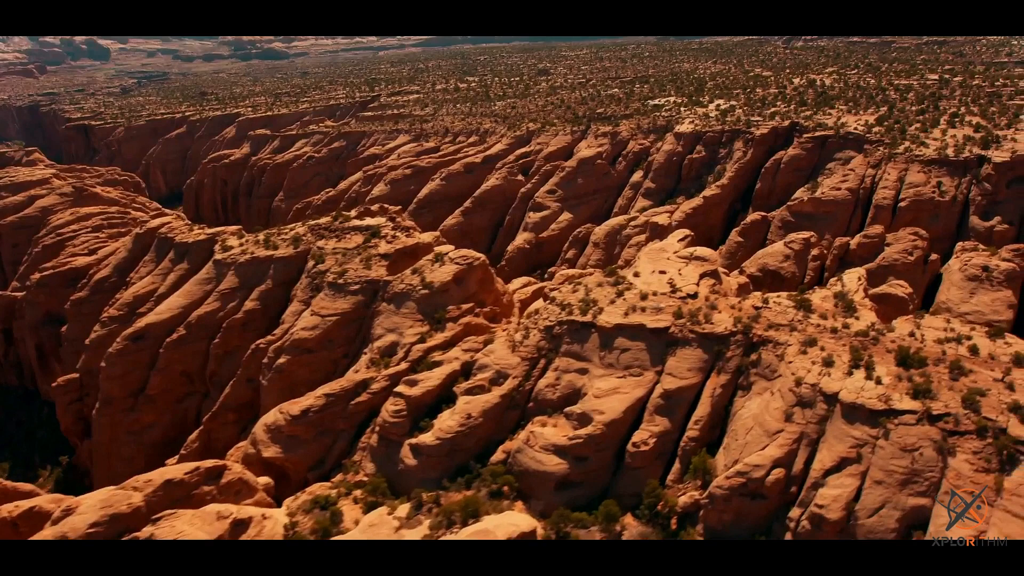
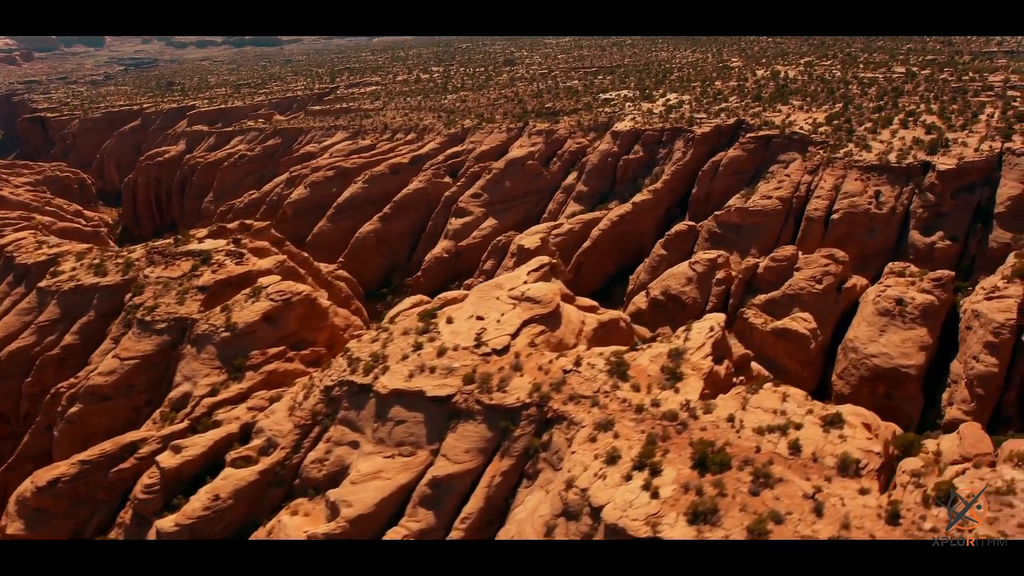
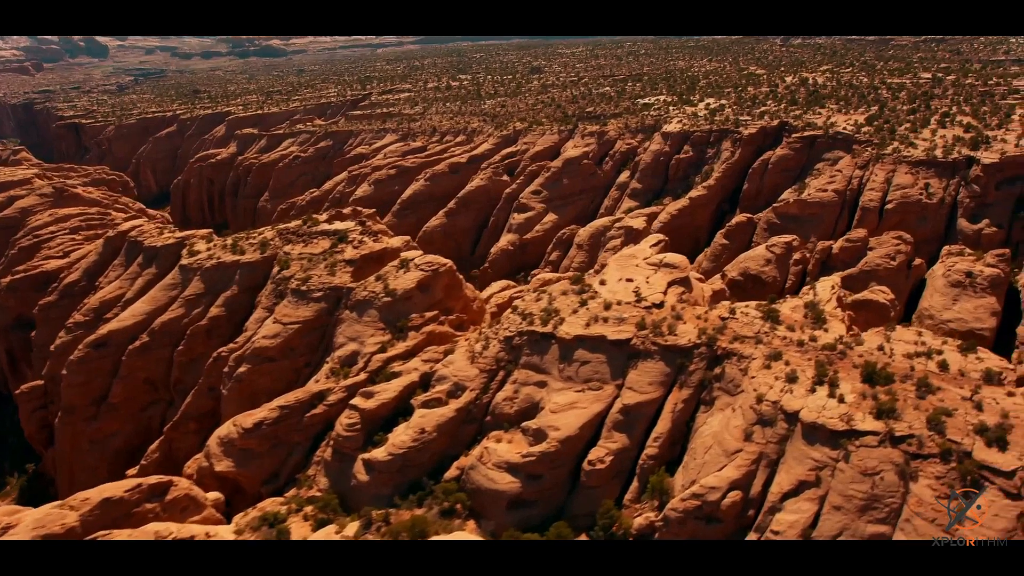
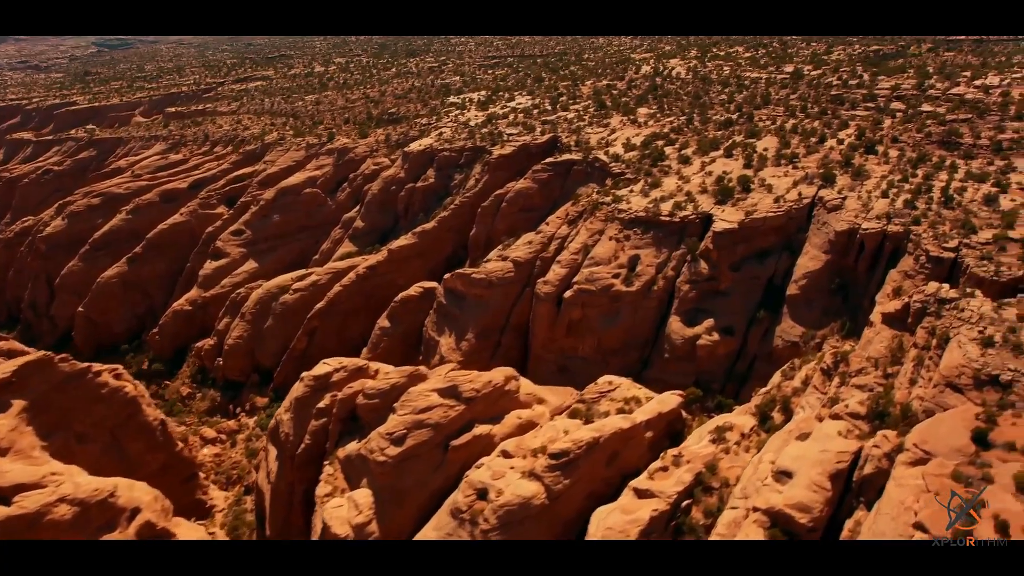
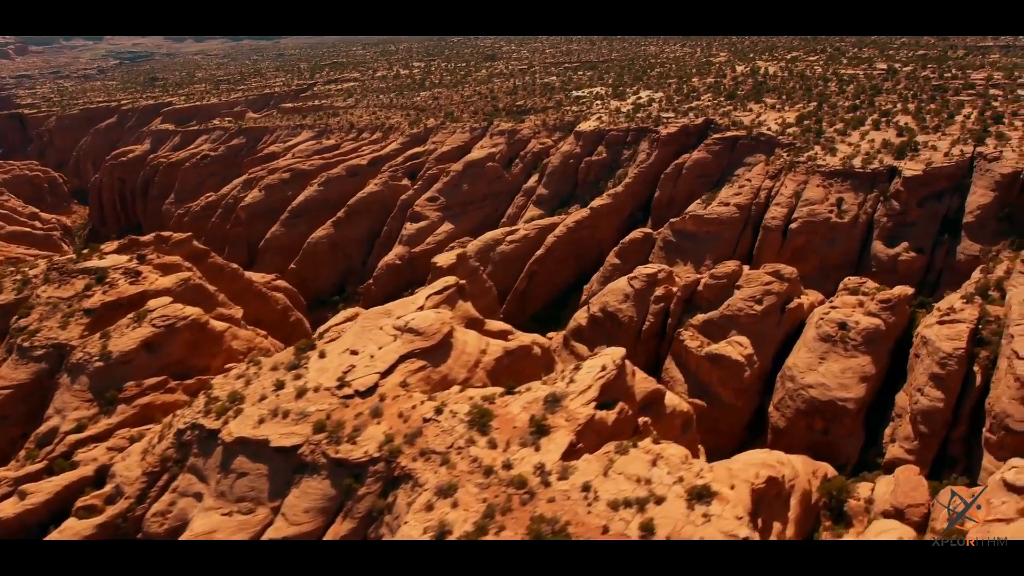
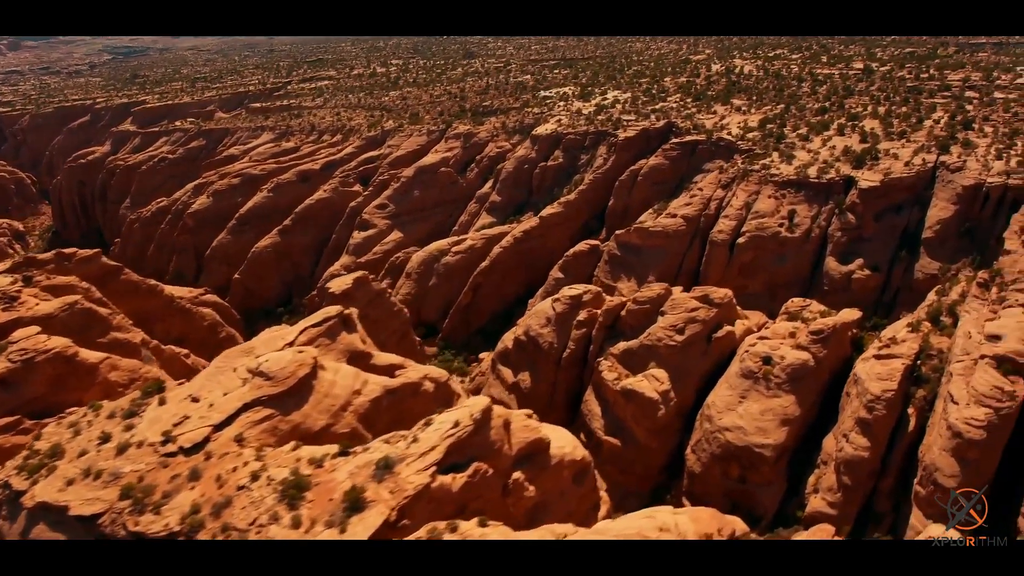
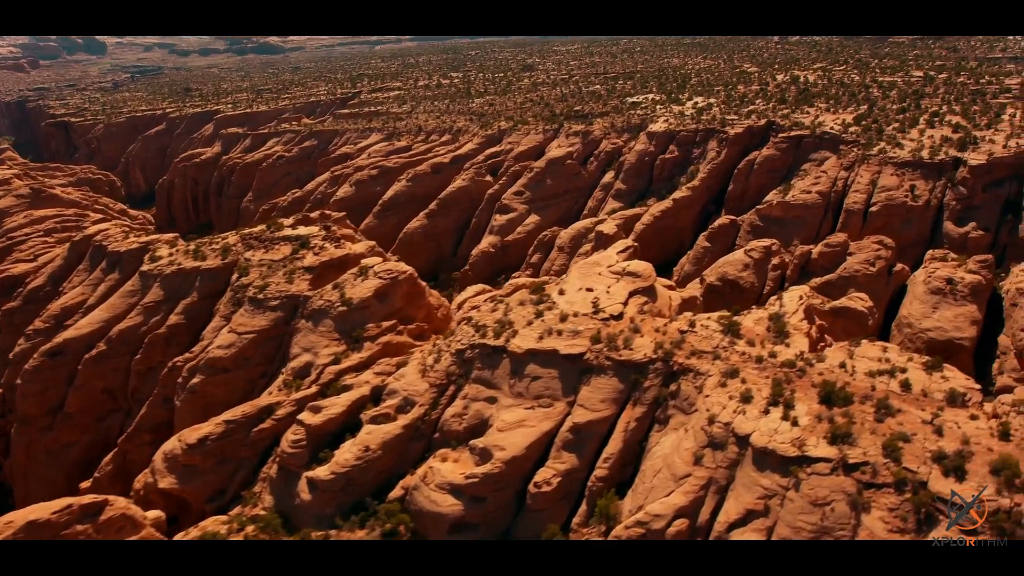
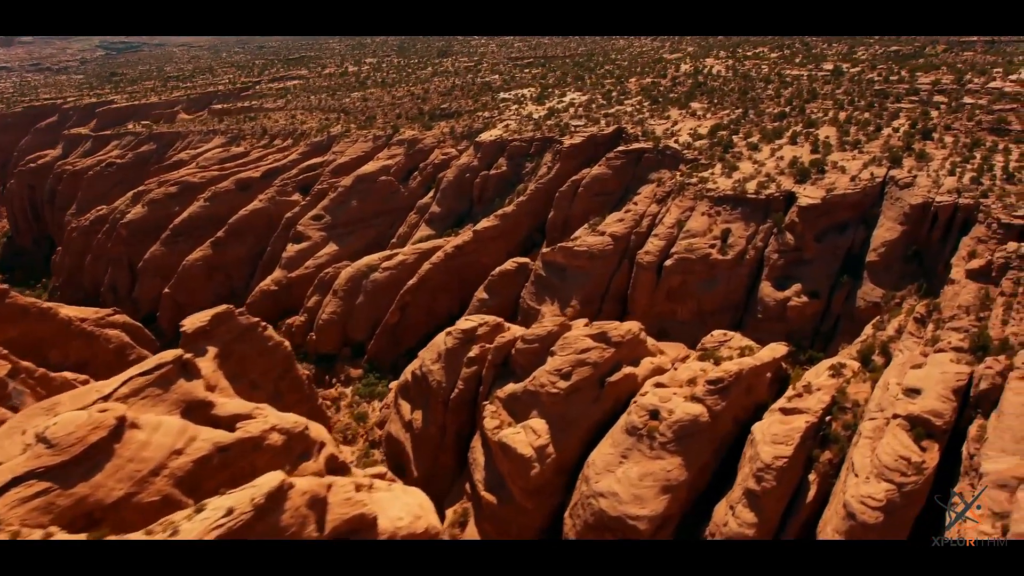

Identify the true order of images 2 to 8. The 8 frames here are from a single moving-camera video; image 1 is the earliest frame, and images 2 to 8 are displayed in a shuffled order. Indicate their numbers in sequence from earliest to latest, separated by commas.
3, 7, 2, 5, 6, 8, 4
